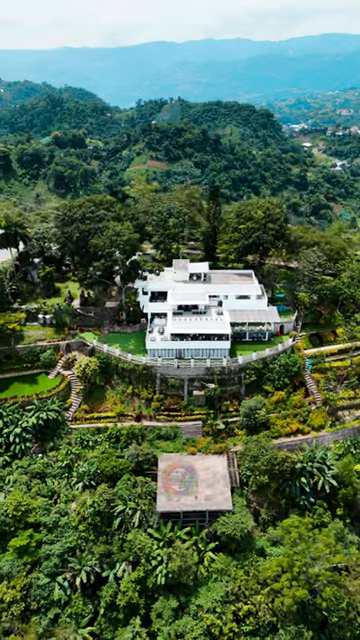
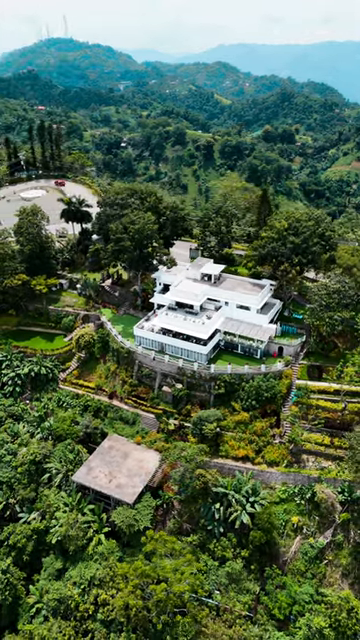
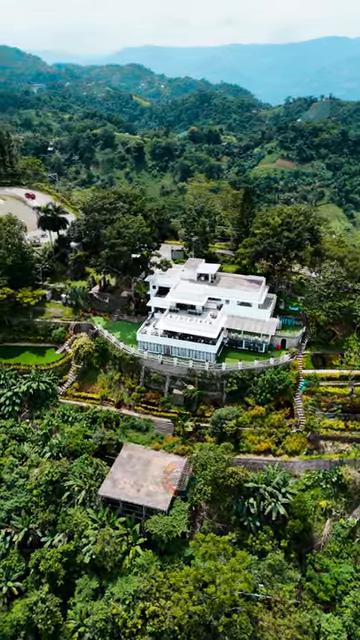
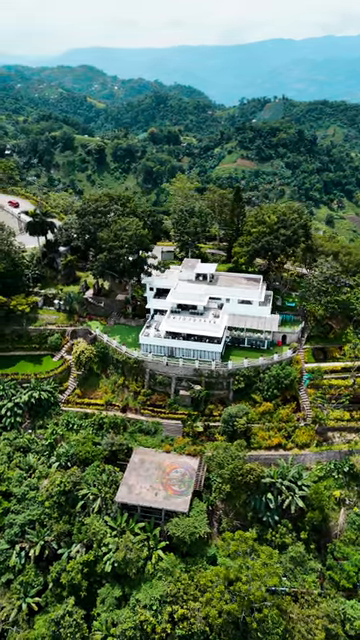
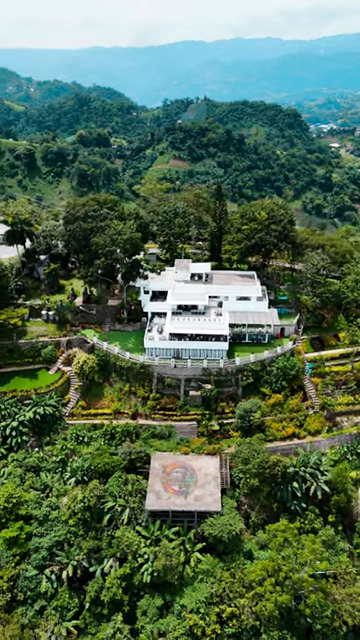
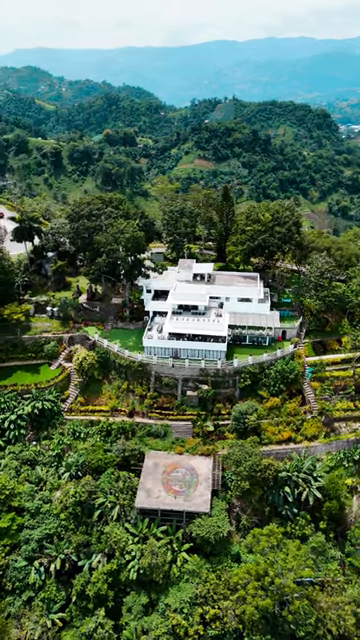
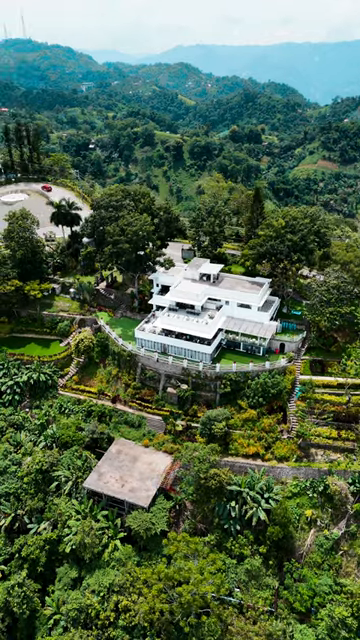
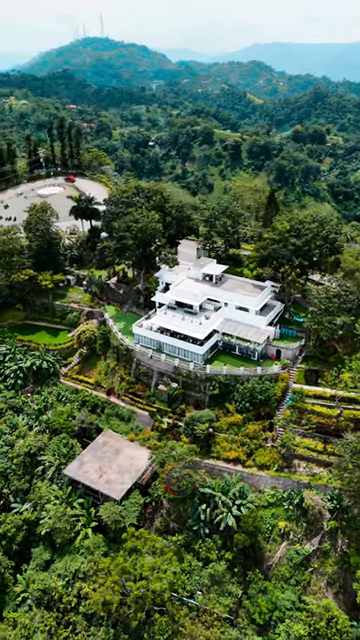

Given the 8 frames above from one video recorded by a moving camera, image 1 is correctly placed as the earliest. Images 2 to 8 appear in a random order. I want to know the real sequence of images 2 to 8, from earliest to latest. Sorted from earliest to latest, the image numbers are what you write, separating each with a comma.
5, 6, 4, 3, 7, 2, 8
